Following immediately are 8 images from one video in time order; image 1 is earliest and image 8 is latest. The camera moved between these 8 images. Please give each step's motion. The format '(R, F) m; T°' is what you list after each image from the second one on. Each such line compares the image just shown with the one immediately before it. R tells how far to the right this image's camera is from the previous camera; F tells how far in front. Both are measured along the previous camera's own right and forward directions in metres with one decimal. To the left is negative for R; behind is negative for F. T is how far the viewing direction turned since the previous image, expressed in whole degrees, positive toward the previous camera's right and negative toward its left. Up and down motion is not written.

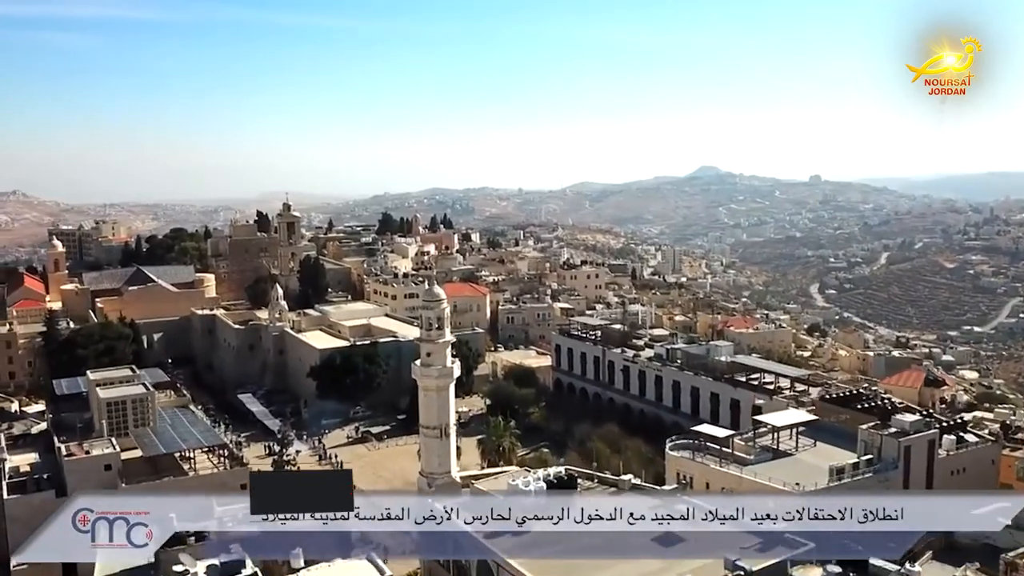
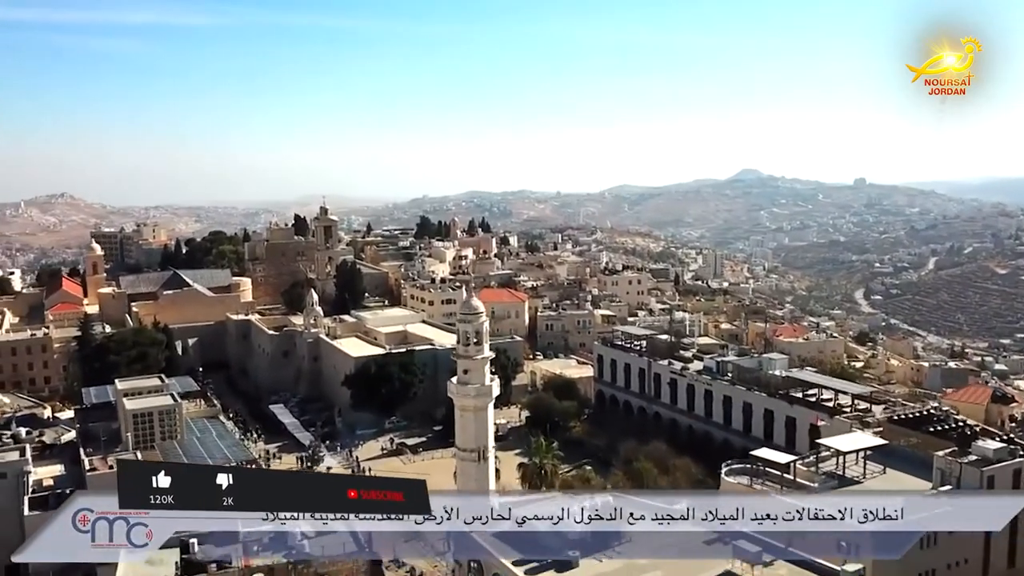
(-0.1, +1.4) m; -2°
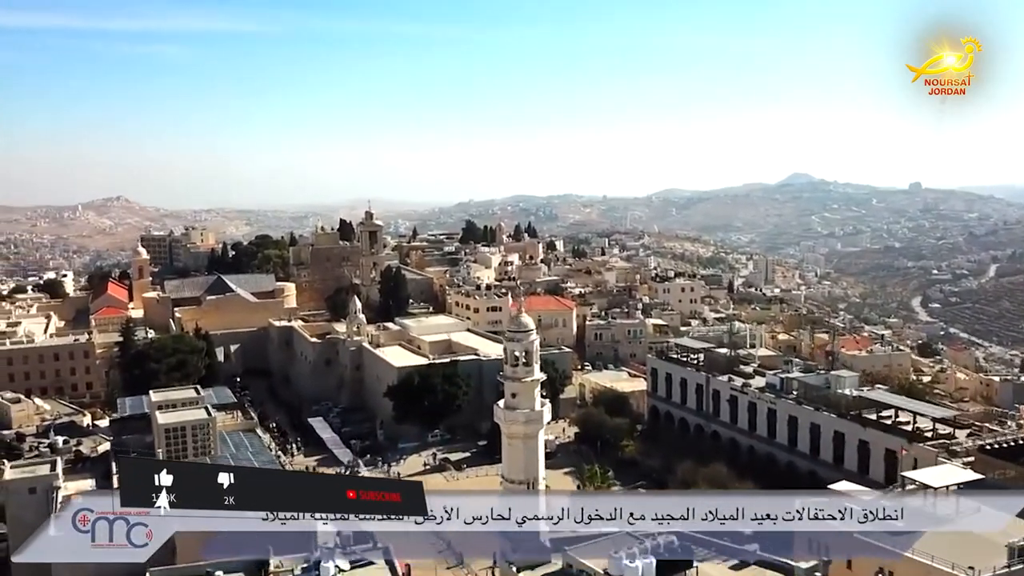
(-0.1, +1.6) m; -3°
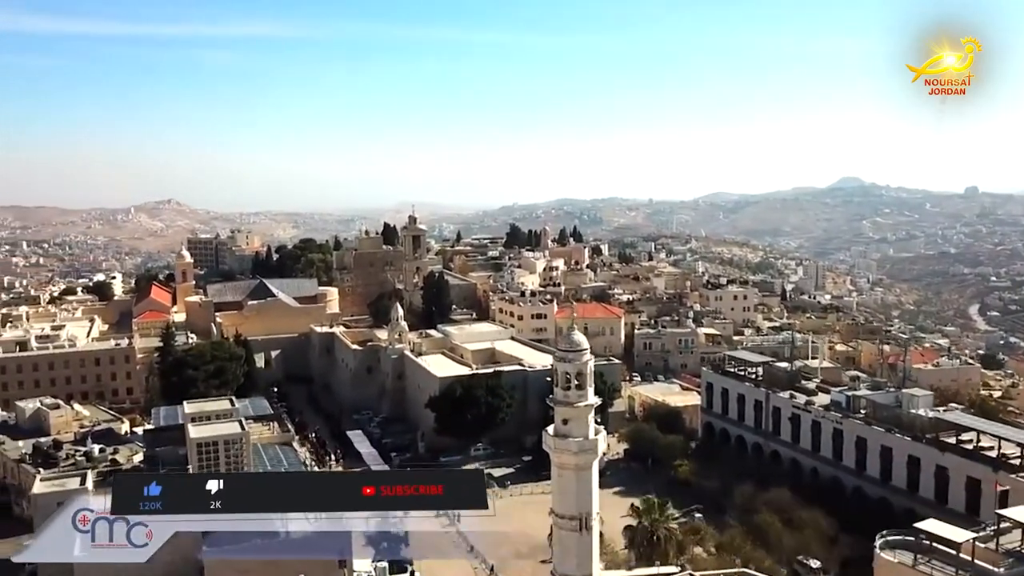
(-0.1, +1.5) m; -3°
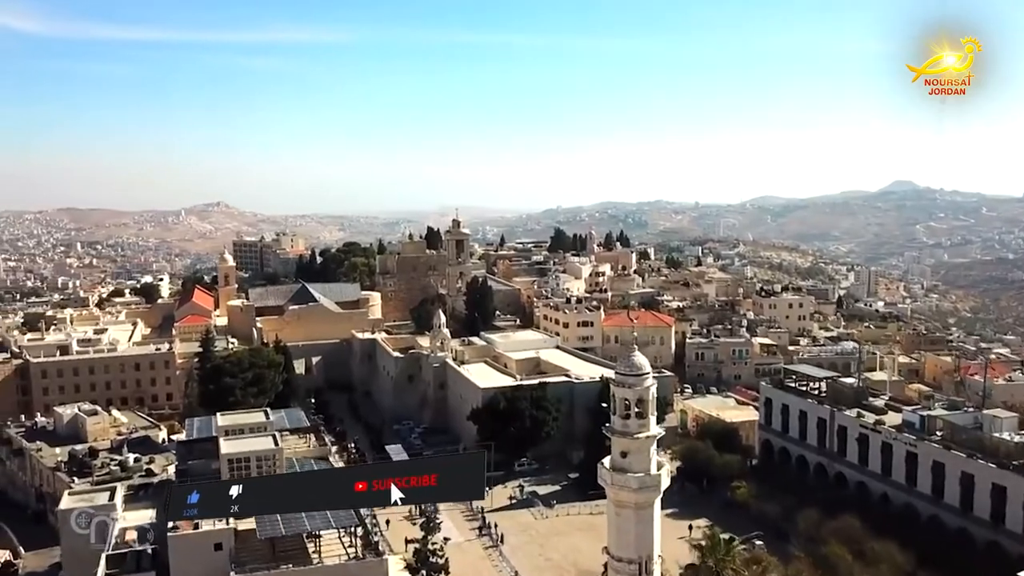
(-0.1, +1.5) m; -3°
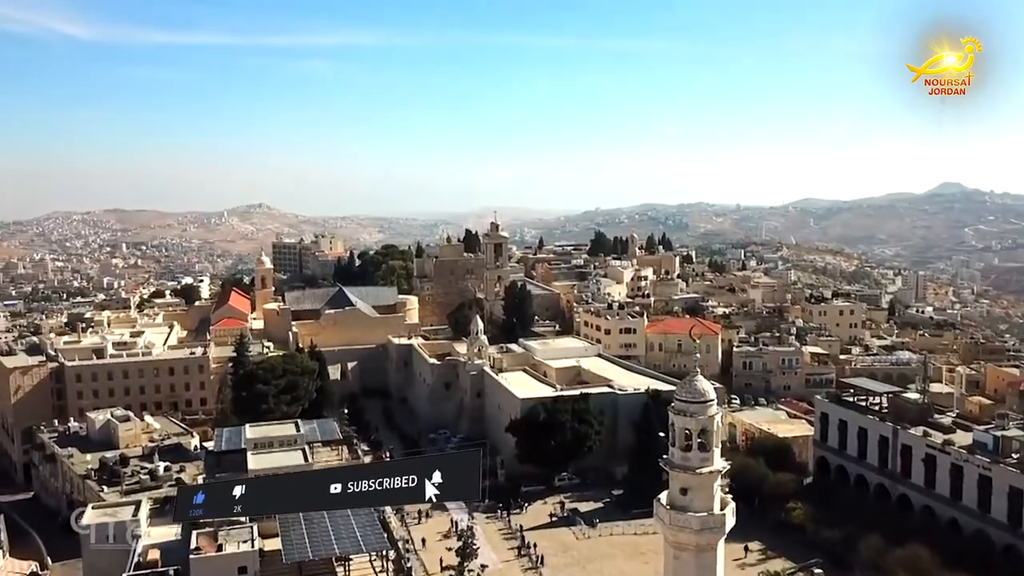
(-0.1, +1.3) m; -2°
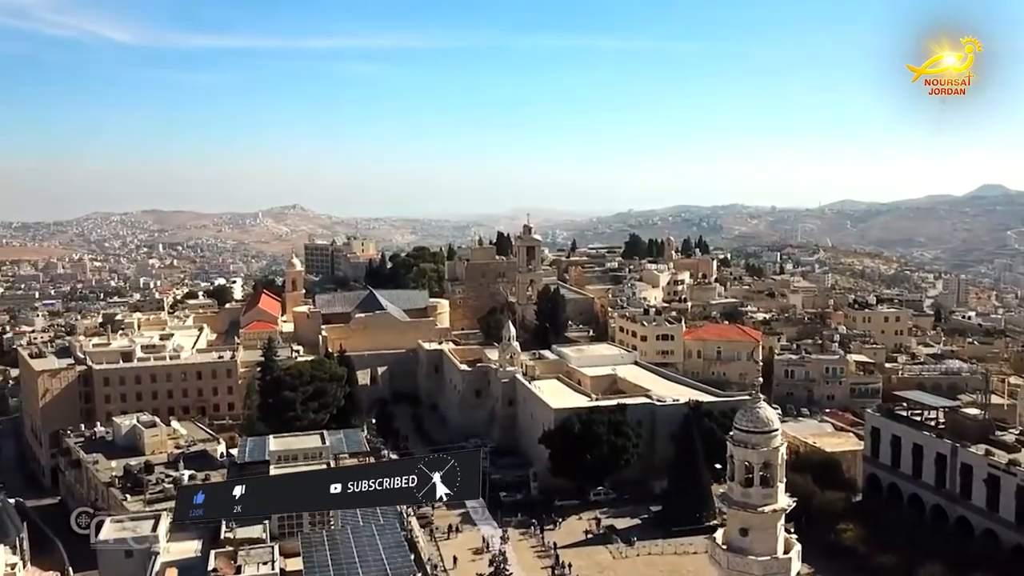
(-0.1, +1.1) m; -2°
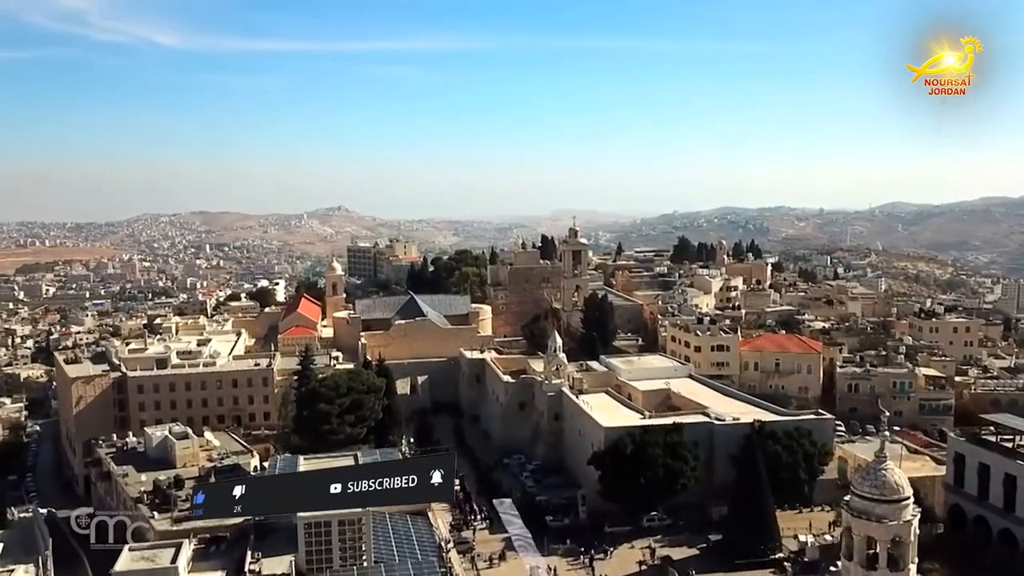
(-0.2, +1.9) m; -3°
